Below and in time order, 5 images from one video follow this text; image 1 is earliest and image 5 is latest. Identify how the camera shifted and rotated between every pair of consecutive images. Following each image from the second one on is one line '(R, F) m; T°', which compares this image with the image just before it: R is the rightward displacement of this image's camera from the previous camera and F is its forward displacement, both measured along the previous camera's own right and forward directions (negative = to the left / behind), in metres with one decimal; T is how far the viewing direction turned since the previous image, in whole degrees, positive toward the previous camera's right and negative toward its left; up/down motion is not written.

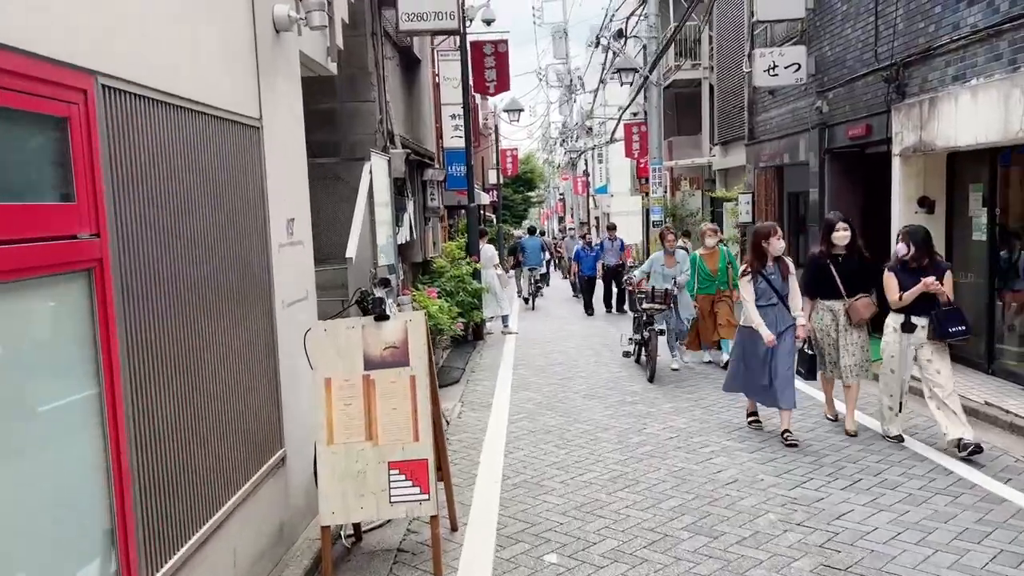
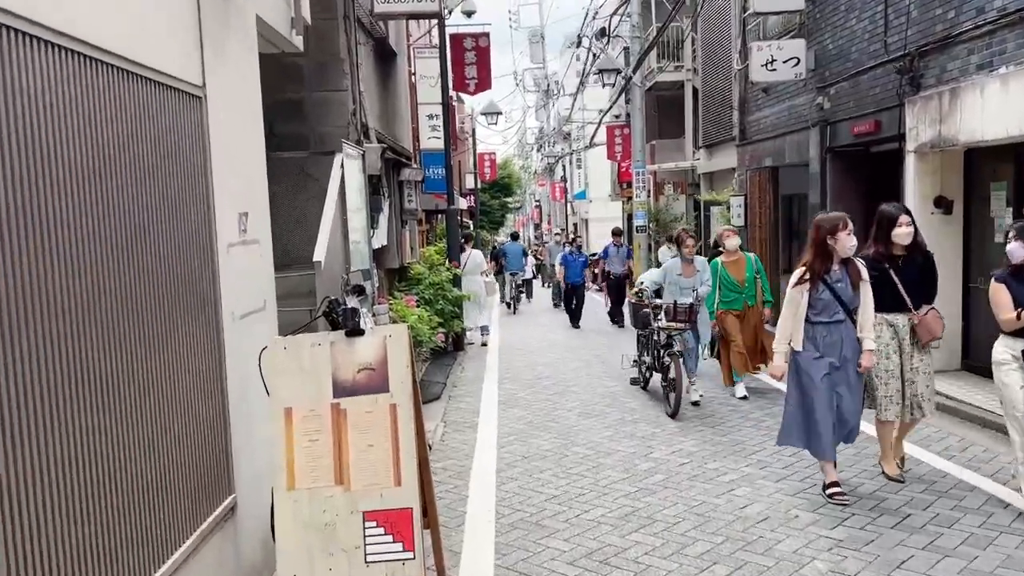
(-0.1, +0.8) m; +2°
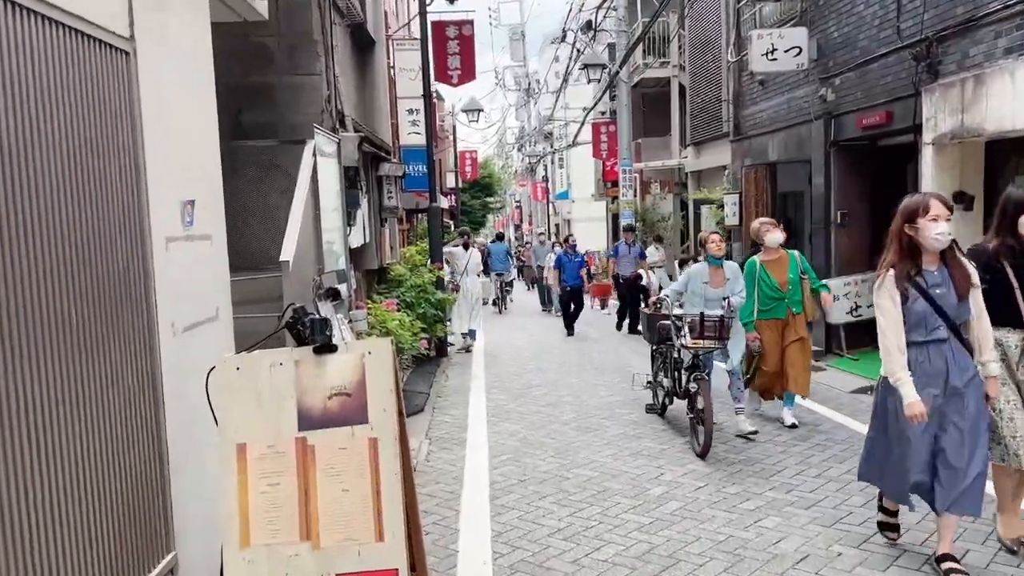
(-0.1, +0.7) m; +2°
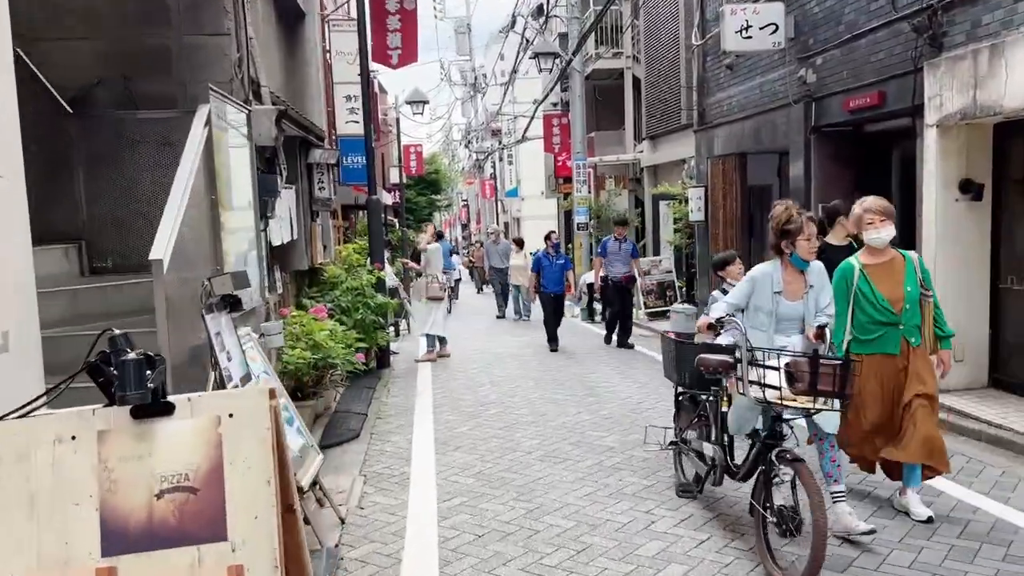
(0.0, +1.2) m; +4°
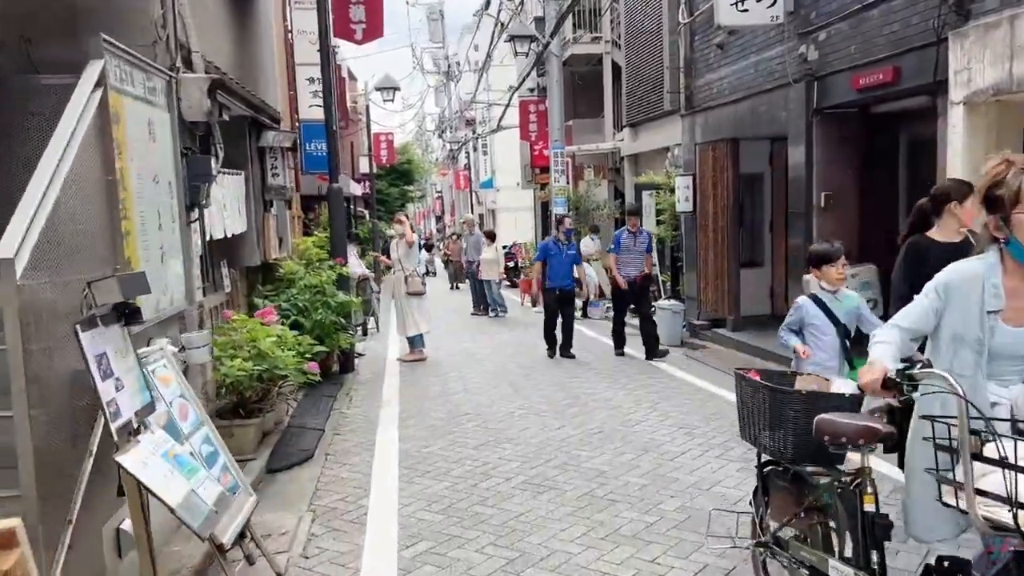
(0.0, +0.9) m; +2°
